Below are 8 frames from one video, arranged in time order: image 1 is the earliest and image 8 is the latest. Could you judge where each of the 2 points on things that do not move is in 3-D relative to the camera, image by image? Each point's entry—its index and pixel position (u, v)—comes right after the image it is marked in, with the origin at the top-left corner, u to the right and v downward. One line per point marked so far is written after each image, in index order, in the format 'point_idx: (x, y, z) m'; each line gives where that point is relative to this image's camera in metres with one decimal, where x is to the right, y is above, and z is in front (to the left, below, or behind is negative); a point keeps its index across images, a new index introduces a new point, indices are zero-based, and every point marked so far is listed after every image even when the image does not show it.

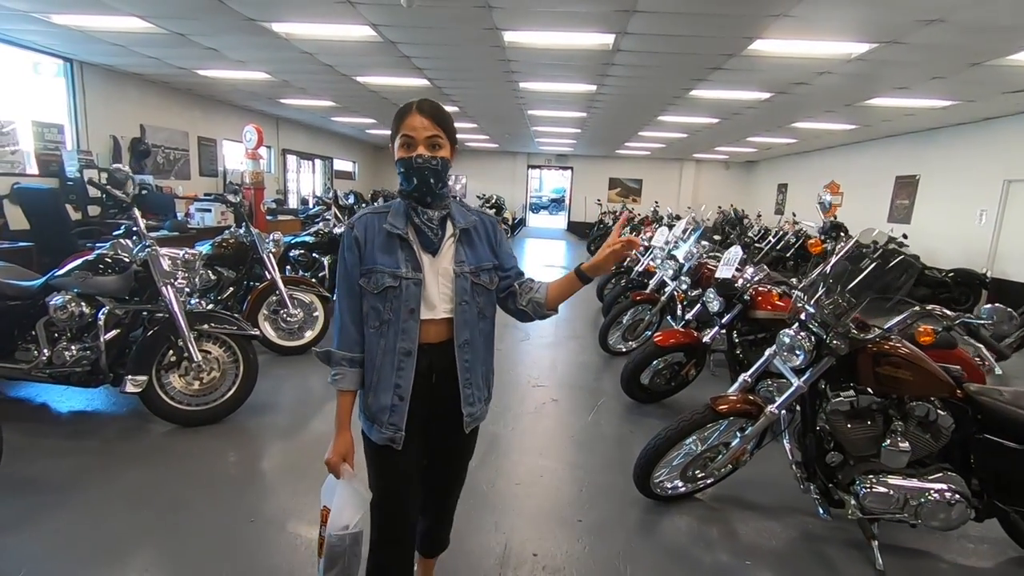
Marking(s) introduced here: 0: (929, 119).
0: (+5.4, +2.2, +7.0) m
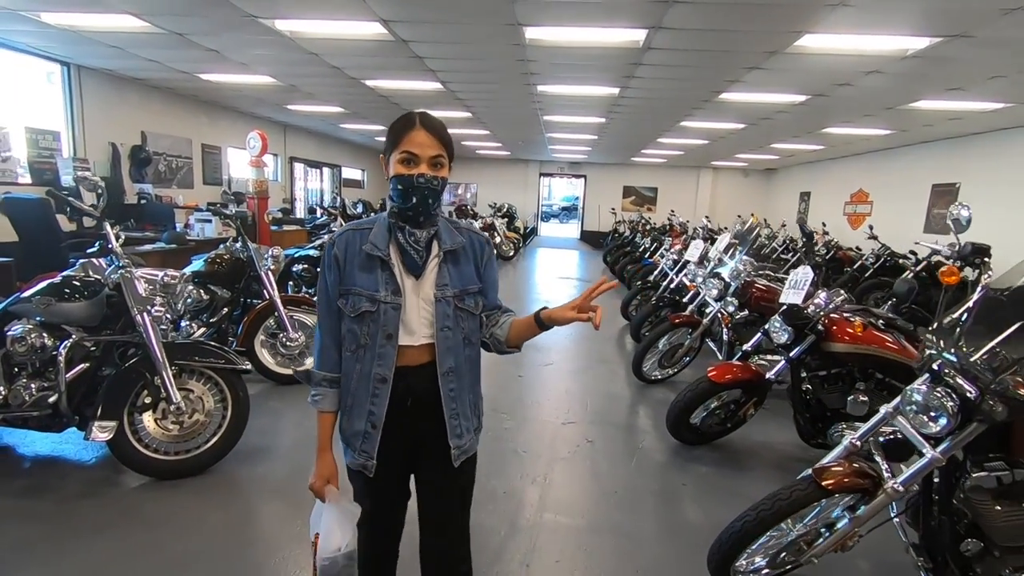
0: (+5.6, +2.0, +6.6) m
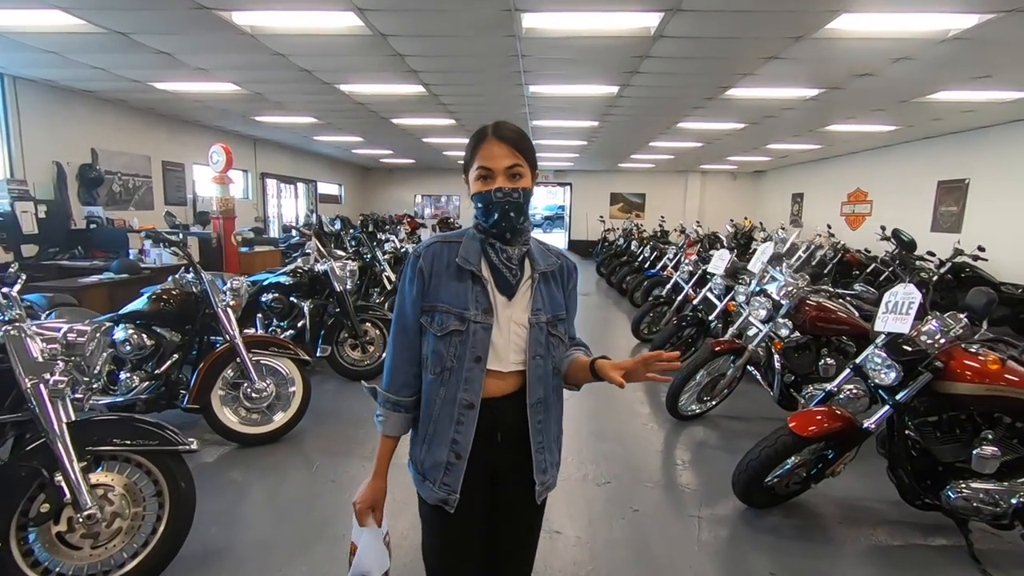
0: (+5.5, +2.0, +6.2) m
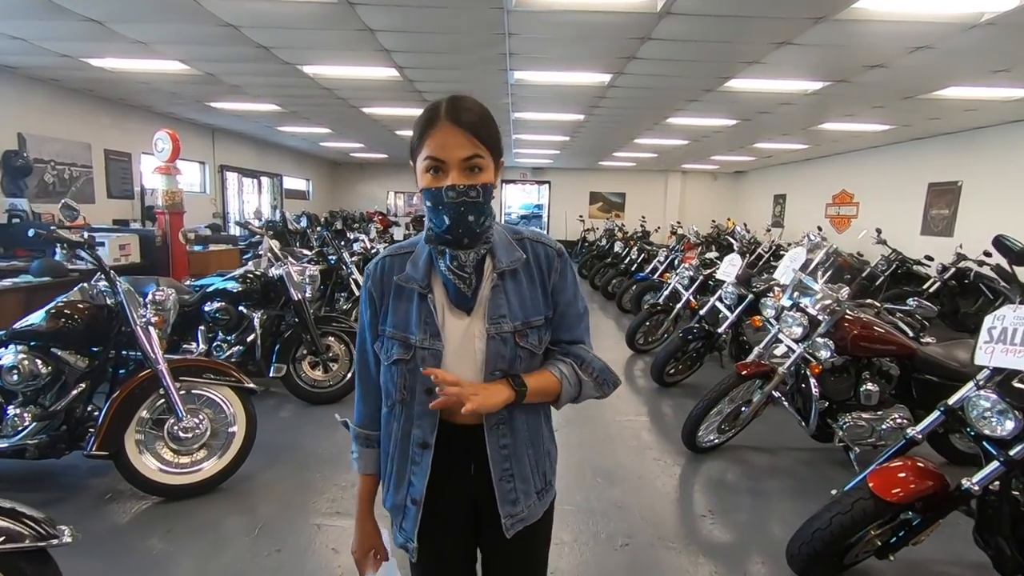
0: (+5.3, +1.9, +6.0) m
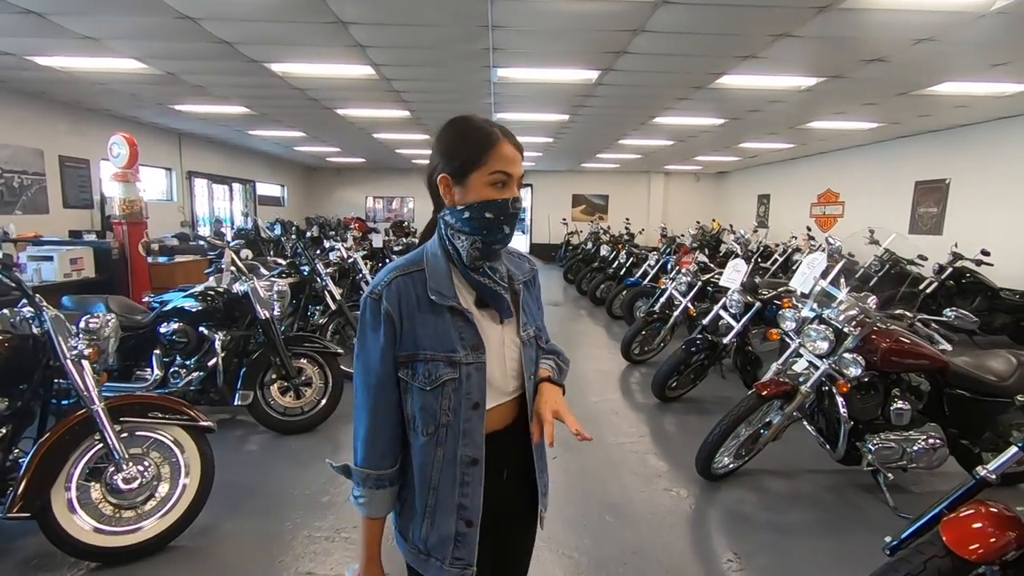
0: (+5.1, +1.9, +5.9) m
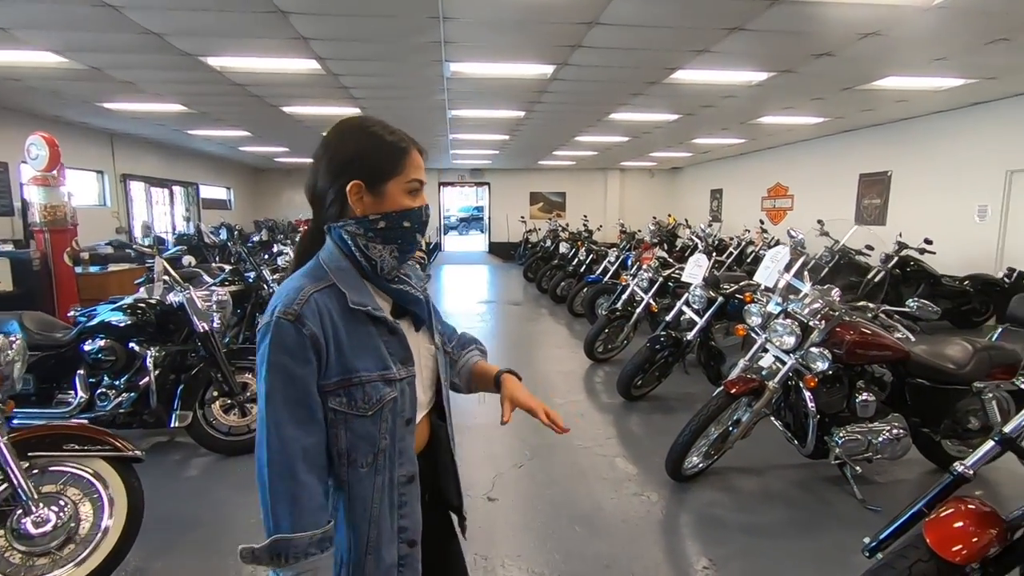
0: (+4.6, +2.1, +6.2) m
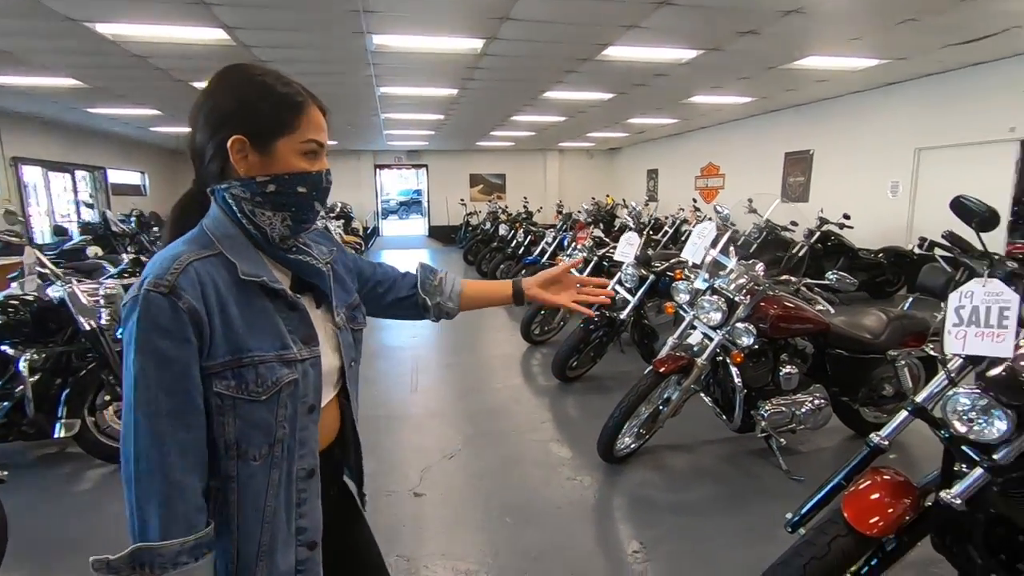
0: (+3.8, +2.4, +6.4) m
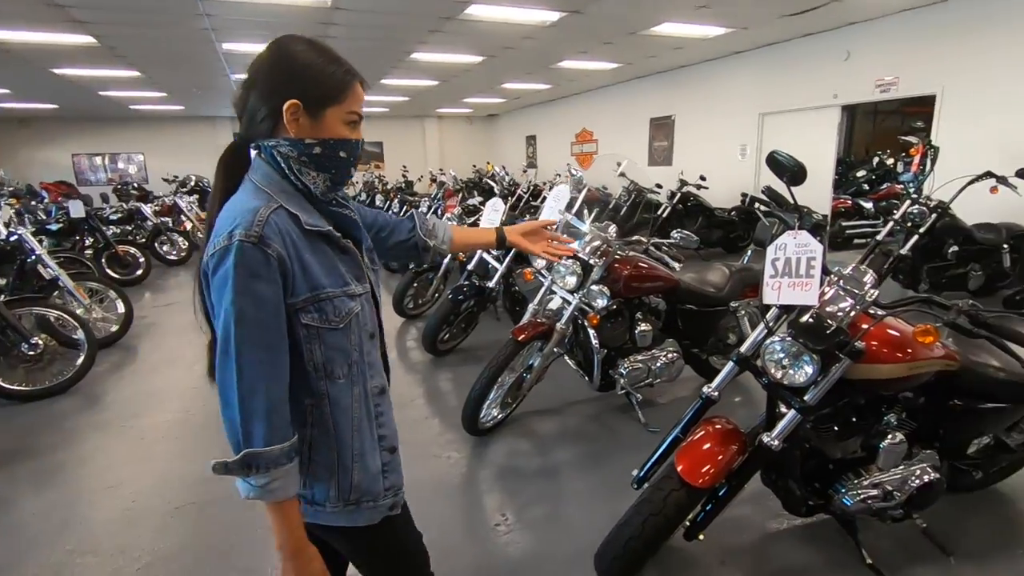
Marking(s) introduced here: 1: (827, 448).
0: (+2.2, +2.9, +6.7) m
1: (+0.9, -0.4, +1.4) m
